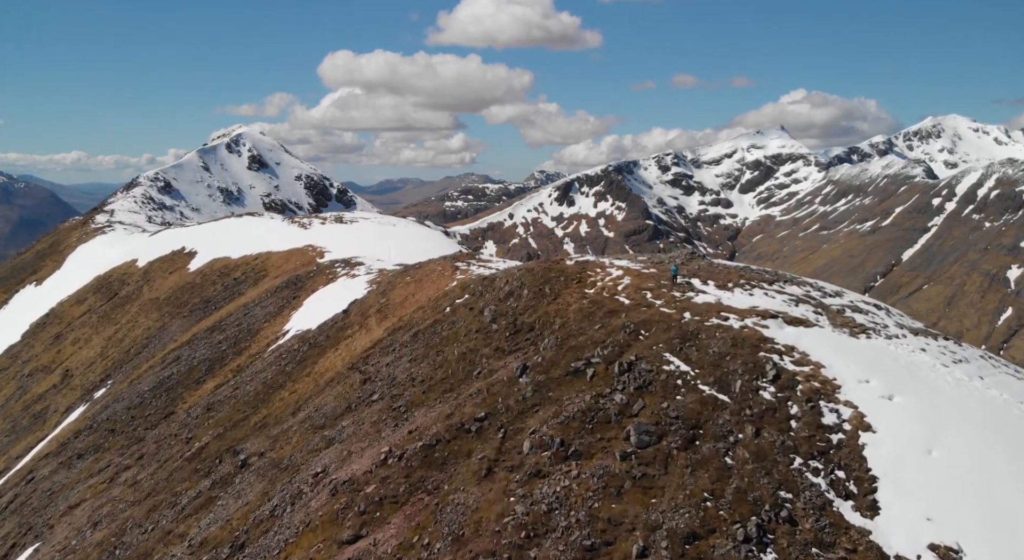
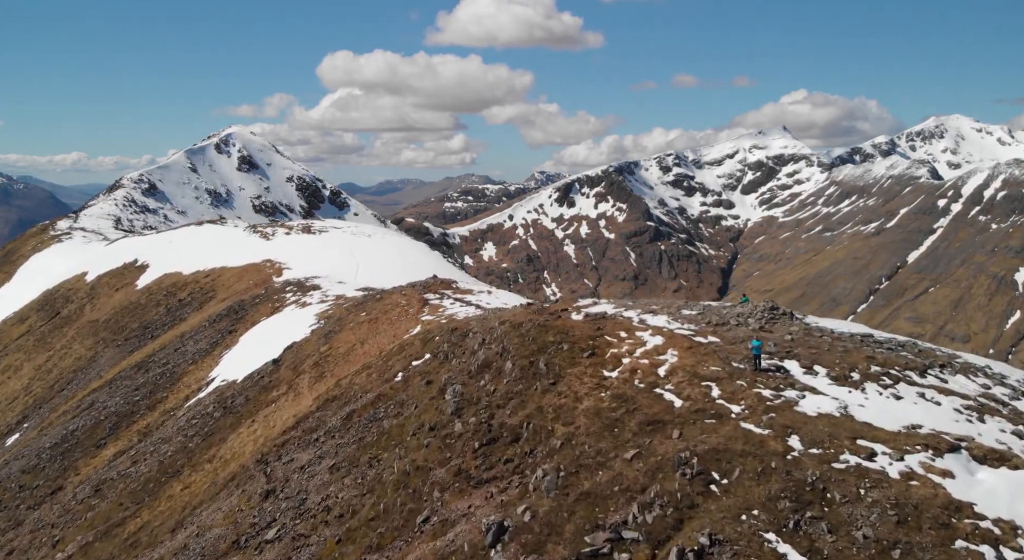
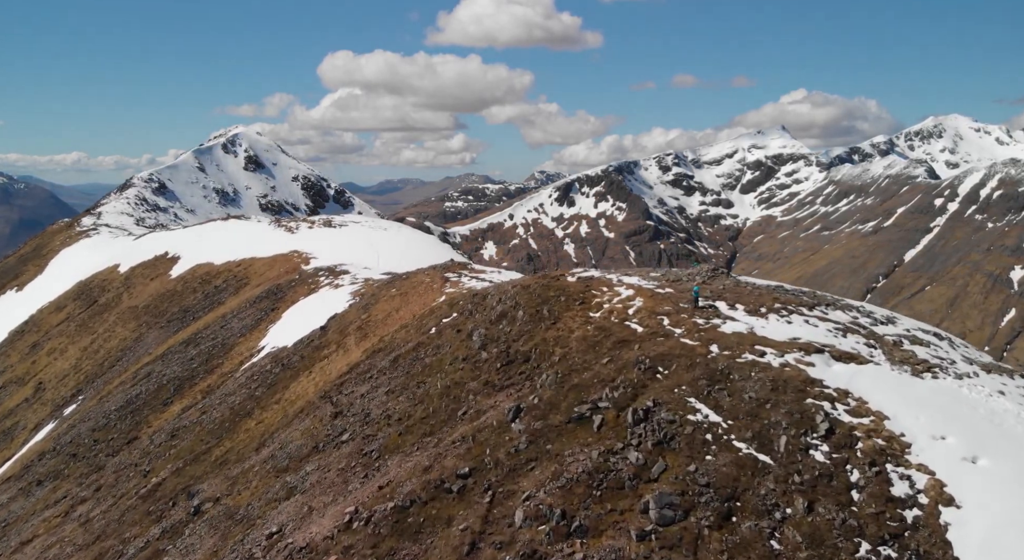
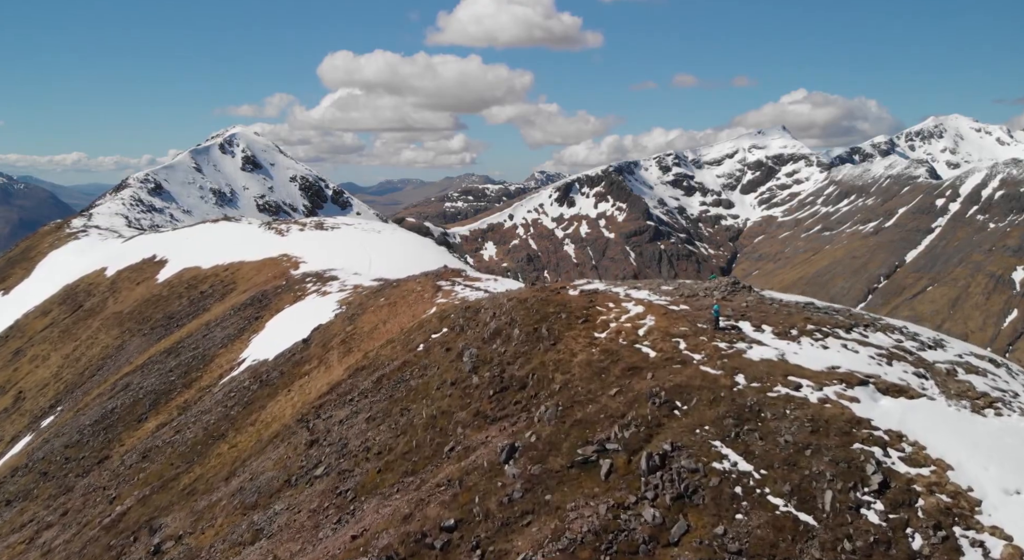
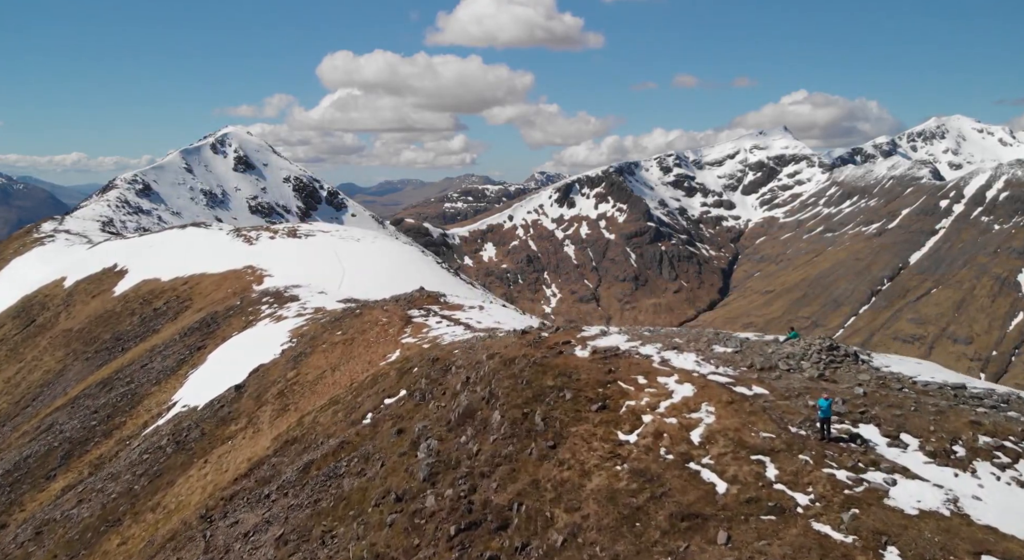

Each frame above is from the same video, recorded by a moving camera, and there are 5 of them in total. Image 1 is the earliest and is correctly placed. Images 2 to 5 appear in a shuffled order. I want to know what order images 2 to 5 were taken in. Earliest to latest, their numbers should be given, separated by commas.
3, 4, 2, 5
